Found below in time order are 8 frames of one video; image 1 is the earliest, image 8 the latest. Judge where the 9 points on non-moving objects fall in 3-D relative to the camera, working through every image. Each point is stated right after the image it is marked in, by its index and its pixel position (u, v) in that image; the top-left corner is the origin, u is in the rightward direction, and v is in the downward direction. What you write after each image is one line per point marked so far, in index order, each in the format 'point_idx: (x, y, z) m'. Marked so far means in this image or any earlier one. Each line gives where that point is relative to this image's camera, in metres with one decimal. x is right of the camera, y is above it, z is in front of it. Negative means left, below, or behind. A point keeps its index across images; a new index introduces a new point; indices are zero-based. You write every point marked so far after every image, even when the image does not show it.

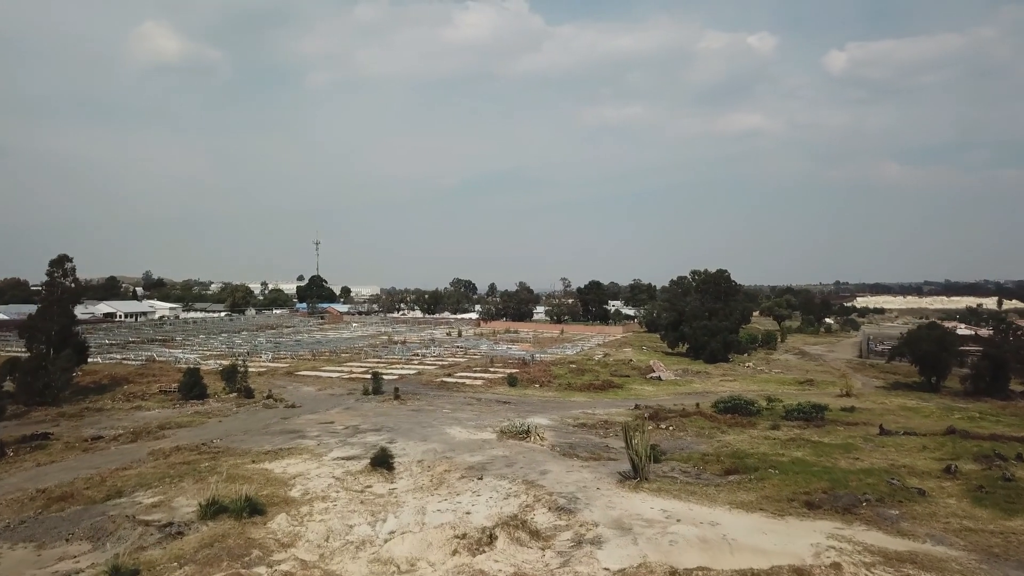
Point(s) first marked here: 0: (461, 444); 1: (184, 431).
0: (-1.0, -3.0, +15.9) m
1: (-7.1, -3.1, +17.8) m
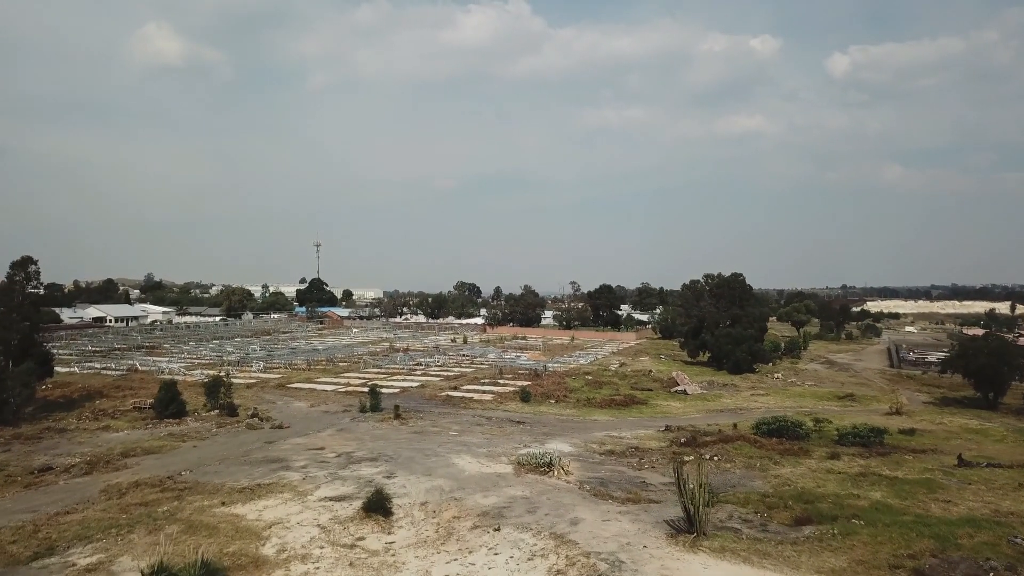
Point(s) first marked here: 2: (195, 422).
0: (-0.7, -3.1, +13.4) m
1: (-6.8, -3.2, +15.4) m
2: (-7.5, -3.2, +19.4) m
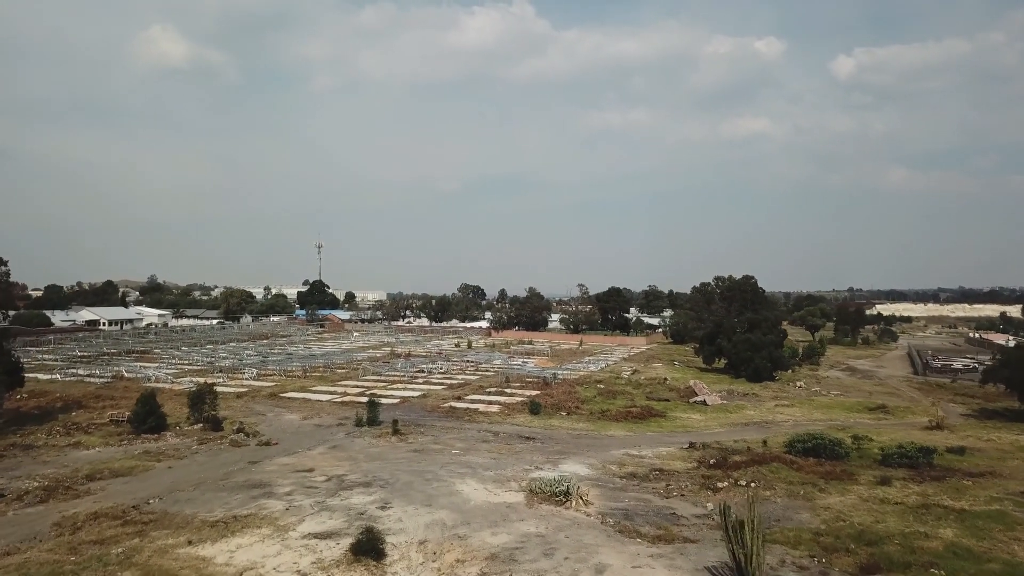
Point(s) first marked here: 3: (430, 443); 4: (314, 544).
0: (-0.5, -3.2, +11.7) m
1: (-6.6, -3.3, +13.7) m
2: (-7.3, -3.2, +17.8) m
3: (-1.8, -3.3, +17.5) m
4: (-2.5, -3.3, +10.5) m
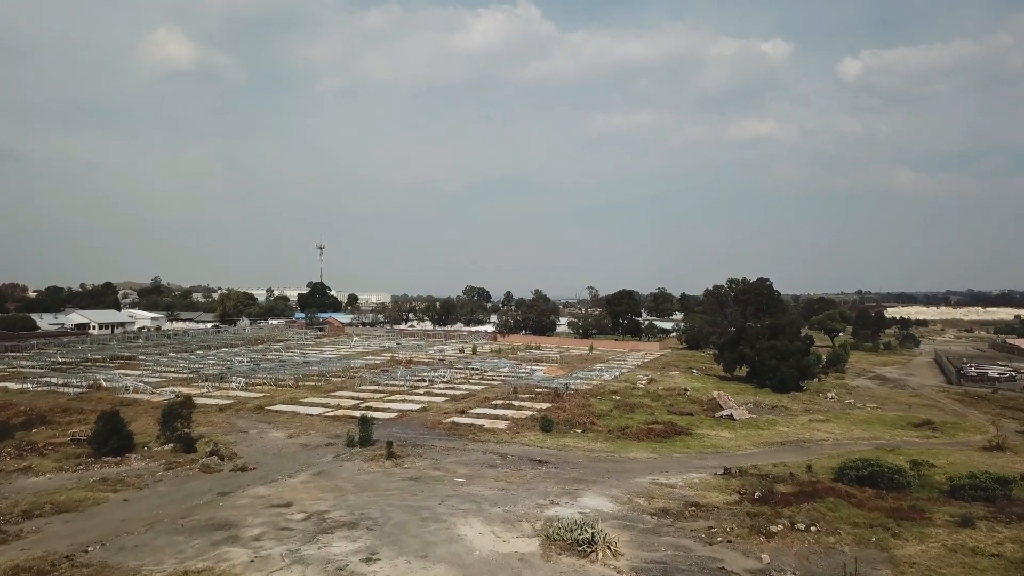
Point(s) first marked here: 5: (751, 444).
0: (-0.3, -3.3, +9.6) m
1: (-6.4, -3.3, +11.6) m
2: (-7.1, -3.3, +15.7) m
3: (-1.6, -3.4, +15.4) m
4: (-2.4, -3.3, +8.3) m
5: (+5.6, -3.6, +19.1) m
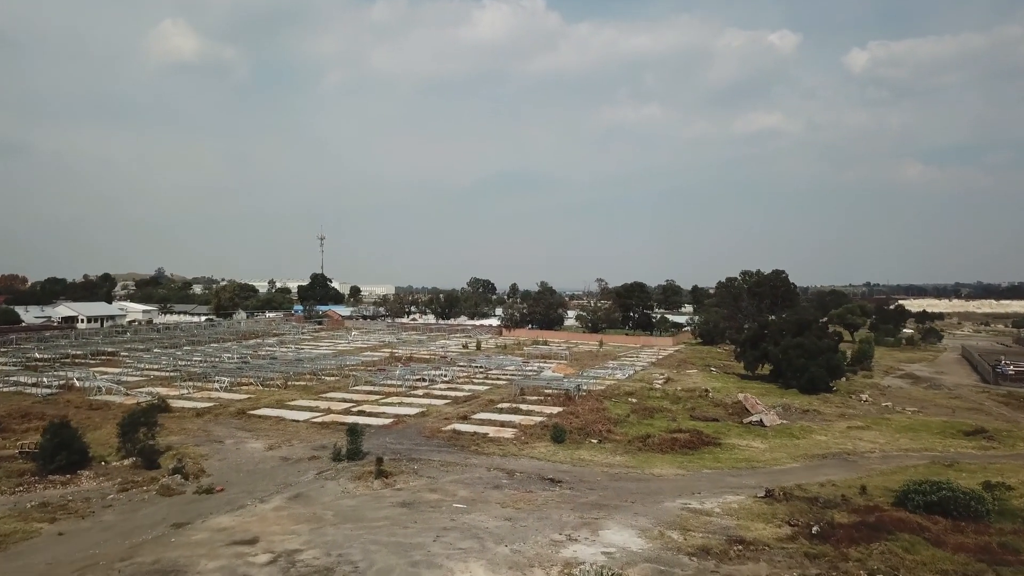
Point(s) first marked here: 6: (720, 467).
0: (-0.2, -3.2, +7.5) m
1: (-6.3, -3.3, +9.5) m
2: (-7.0, -3.2, +13.6) m
3: (-1.4, -3.3, +13.3) m
4: (-2.3, -3.3, +6.2) m
5: (+5.7, -3.5, +17.0) m
6: (+4.0, -3.5, +15.9) m
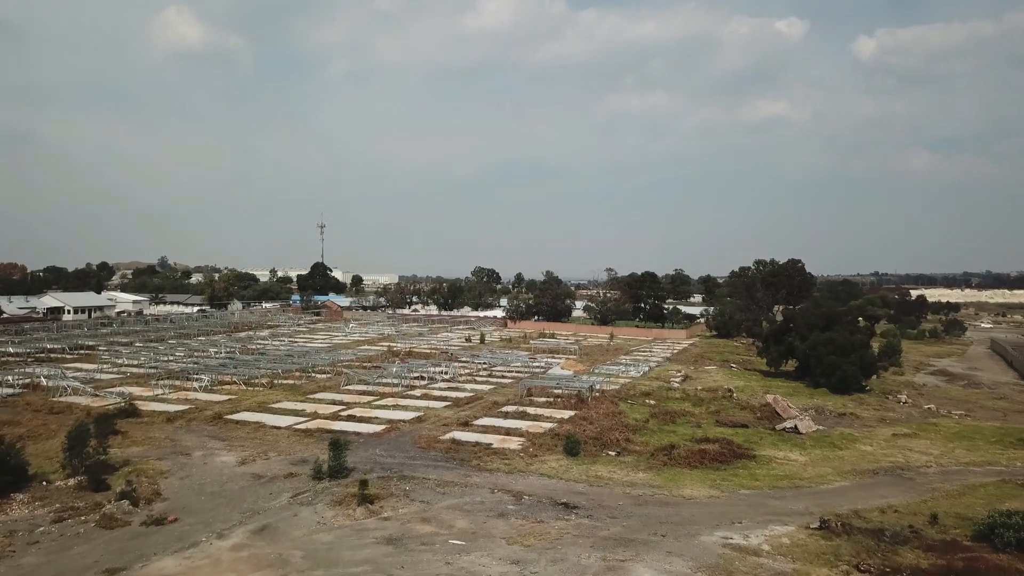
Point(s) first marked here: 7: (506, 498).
0: (-0.2, -3.2, +5.4) m
1: (-6.2, -3.2, +7.5) m
2: (-6.9, -3.1, +11.6) m
3: (-1.3, -3.2, +11.2) m
4: (-2.2, -3.3, +4.1) m
5: (+5.9, -3.4, +14.9) m
6: (+4.1, -3.3, +13.8) m
7: (-0.1, -3.2, +12.5) m
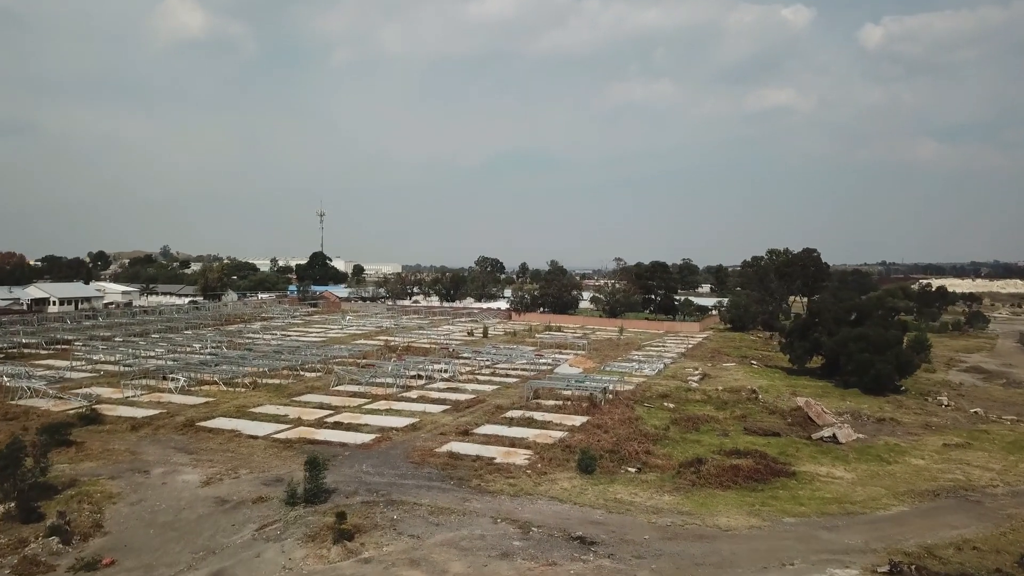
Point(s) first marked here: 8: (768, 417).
0: (-0.1, -3.2, +3.5) m
1: (-6.2, -3.2, +5.6) m
2: (-6.8, -3.0, +9.7) m
3: (-1.2, -3.1, +9.2) m
4: (-2.2, -3.3, +2.2) m
5: (+5.9, -3.2, +12.9) m
6: (+4.2, -3.2, +11.9) m
7: (0.0, -3.1, +10.5) m
8: (+5.9, -3.0, +18.9) m
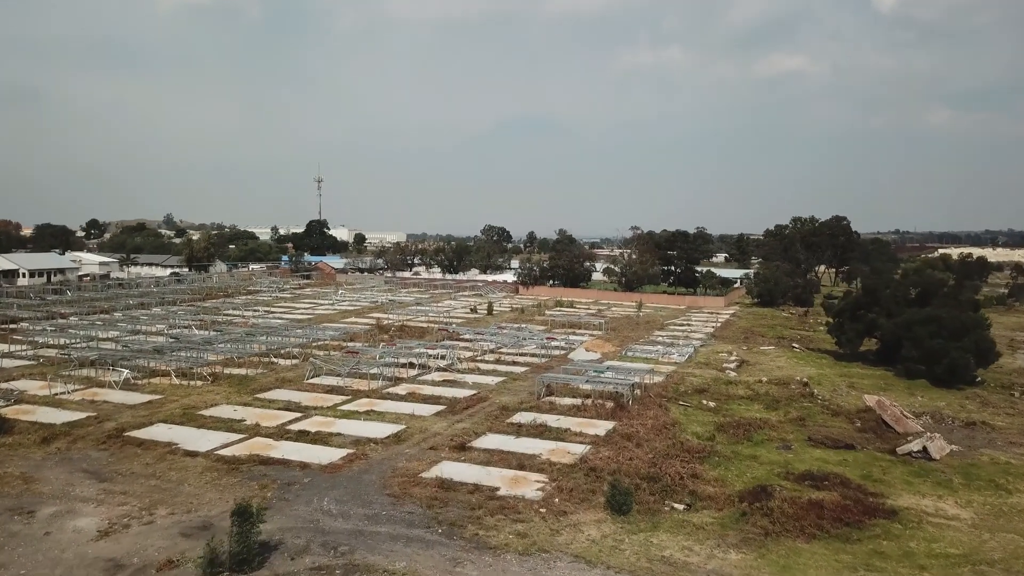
0: (-0.1, -3.3, +0.1) m
1: (-6.1, -3.2, +2.3) m
2: (-6.7, -2.9, +6.4) m
3: (-1.2, -3.0, +5.9) m
4: (-2.2, -3.4, -1.1) m
5: (+6.0, -3.0, +9.5) m
6: (+4.3, -3.0, +8.5) m
7: (+0.1, -2.9, +7.2) m
8: (+6.0, -2.5, +15.5) m
